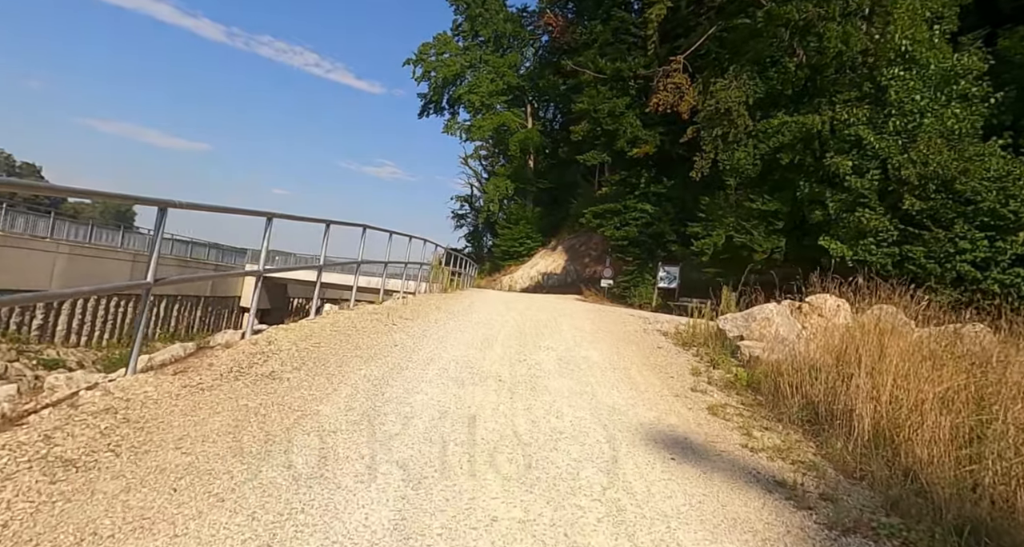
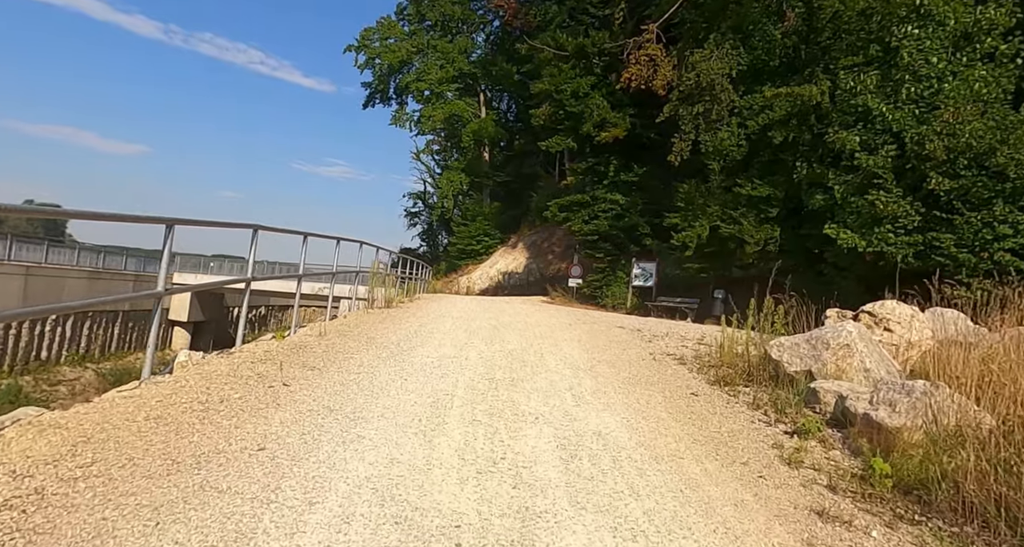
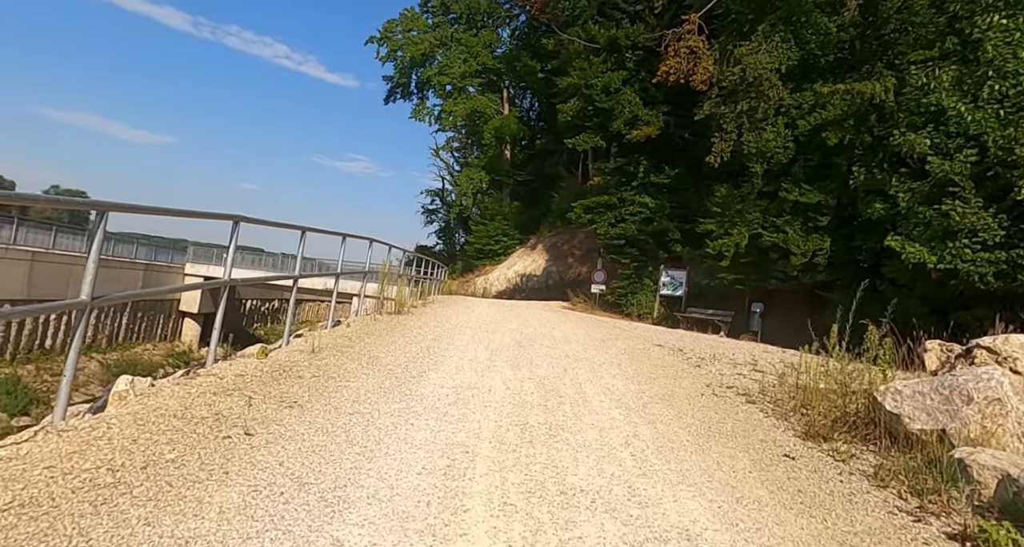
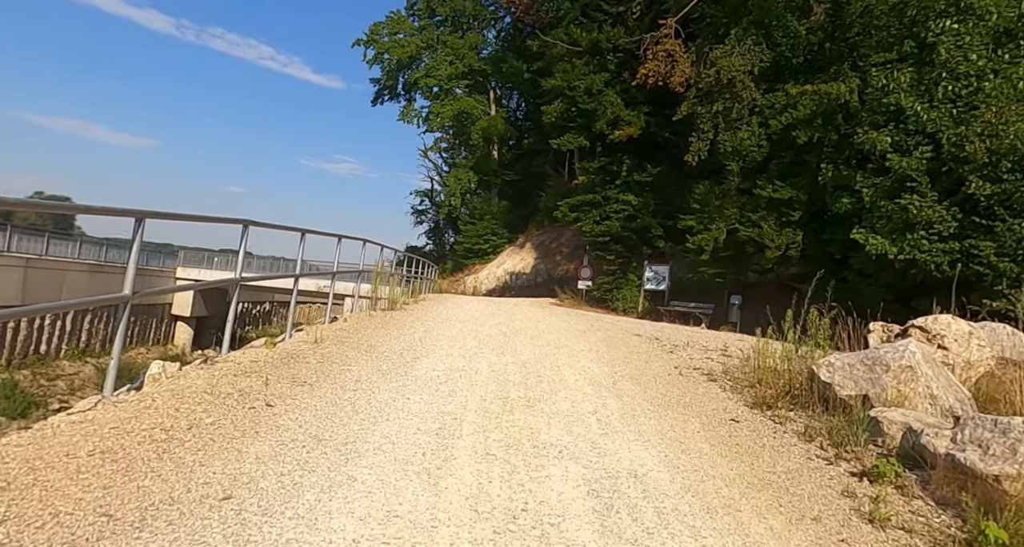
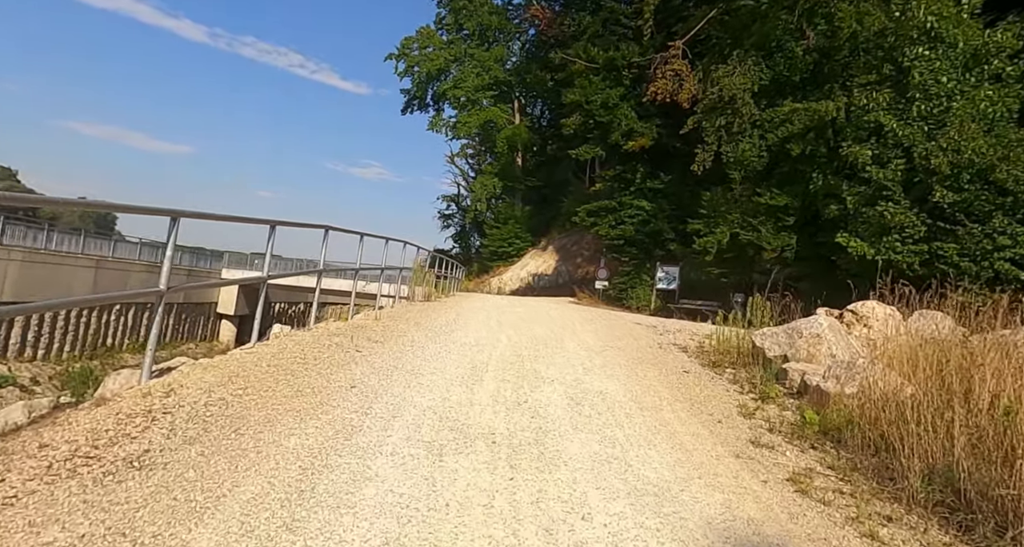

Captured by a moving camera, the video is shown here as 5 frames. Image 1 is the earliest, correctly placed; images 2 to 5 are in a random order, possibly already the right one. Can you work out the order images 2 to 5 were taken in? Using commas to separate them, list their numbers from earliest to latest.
5, 2, 4, 3
